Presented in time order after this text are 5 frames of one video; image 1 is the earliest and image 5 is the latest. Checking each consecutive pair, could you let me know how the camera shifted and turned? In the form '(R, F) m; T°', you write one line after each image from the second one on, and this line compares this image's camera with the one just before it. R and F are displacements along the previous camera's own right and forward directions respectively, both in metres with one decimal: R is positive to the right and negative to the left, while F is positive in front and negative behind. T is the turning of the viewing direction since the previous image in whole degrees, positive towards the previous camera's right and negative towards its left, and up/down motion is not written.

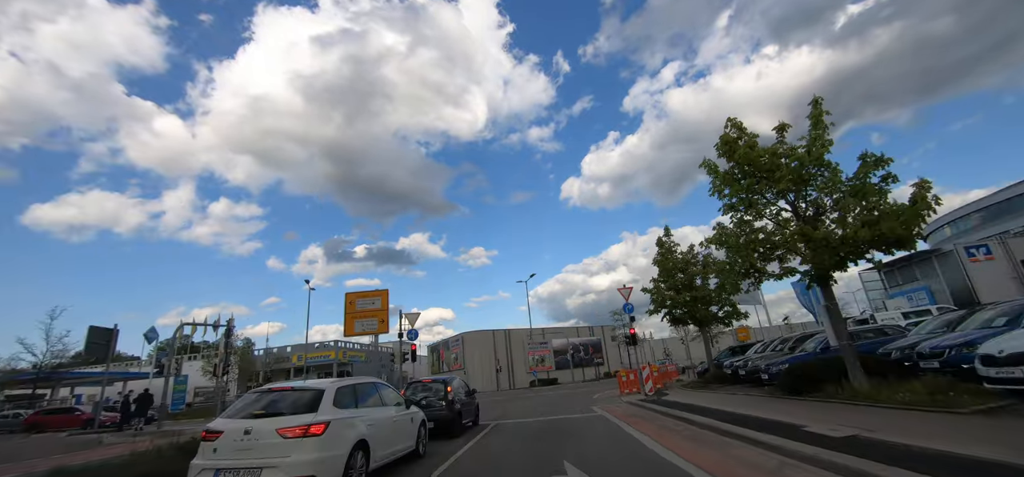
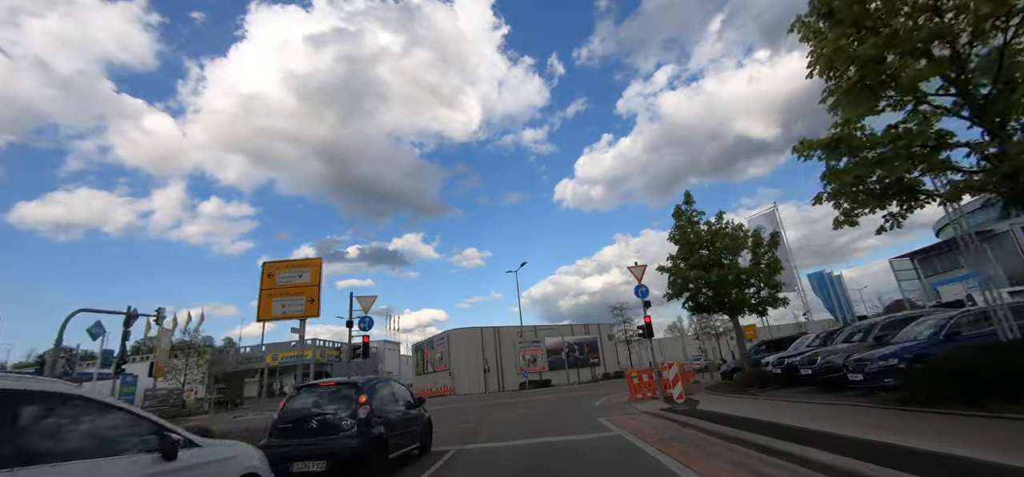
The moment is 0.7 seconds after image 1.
(+0.5, +5.0) m; +1°
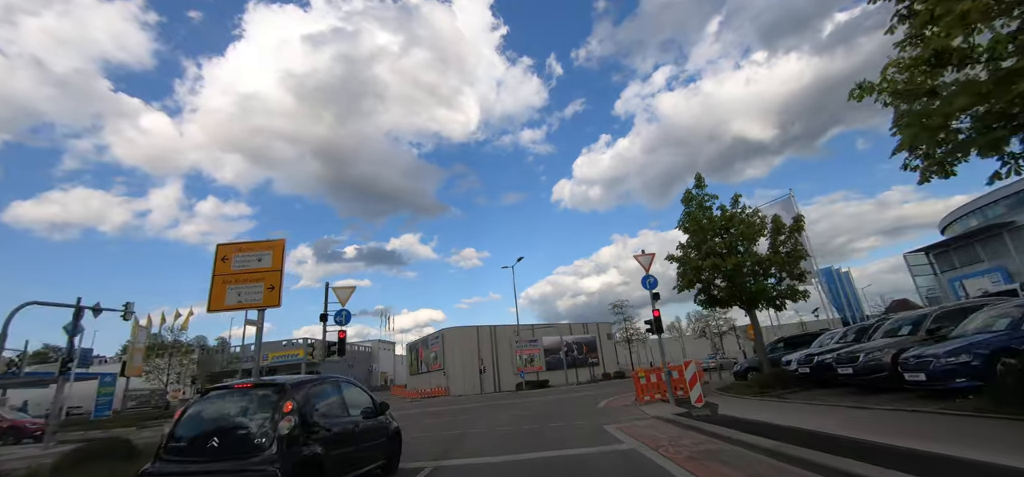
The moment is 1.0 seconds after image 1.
(+0.2, +1.8) m; 0°
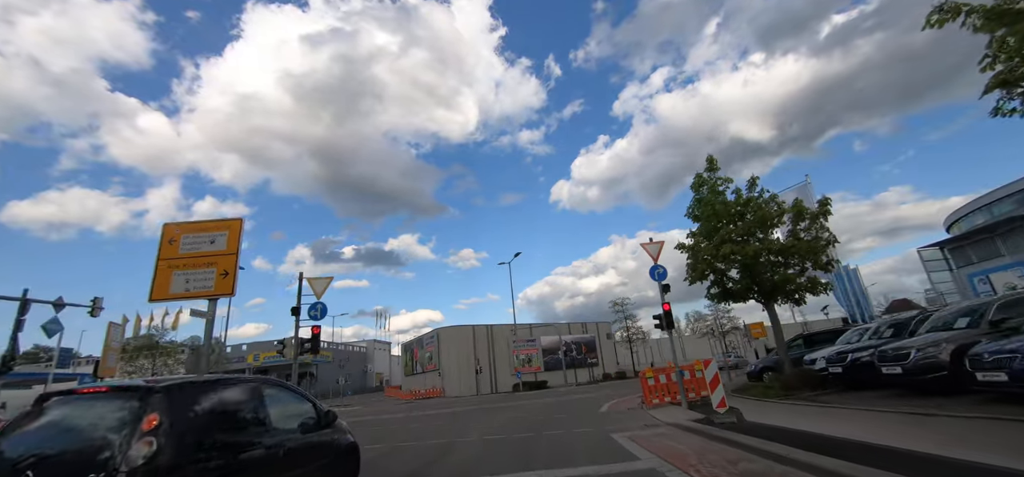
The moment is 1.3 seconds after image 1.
(+0.1, +1.6) m; 0°
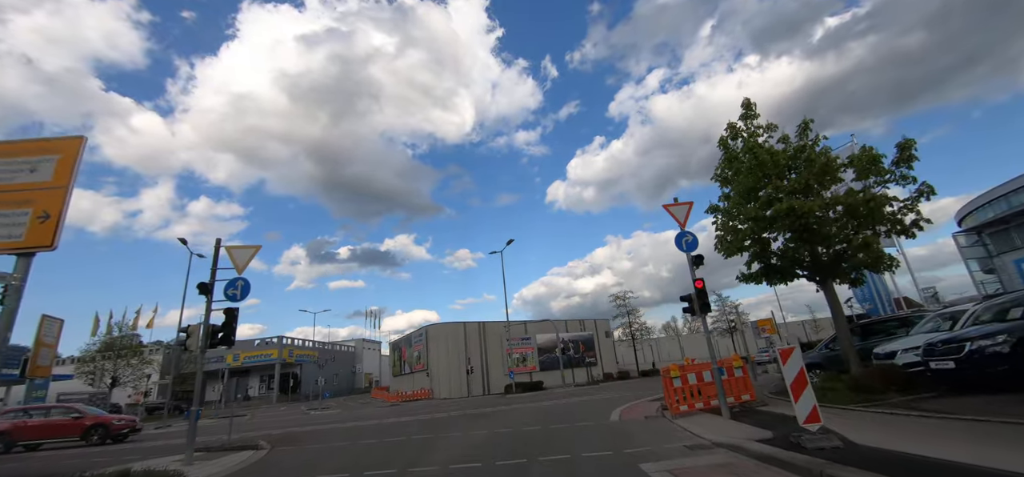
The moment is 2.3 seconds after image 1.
(+0.3, +3.5) m; +1°
